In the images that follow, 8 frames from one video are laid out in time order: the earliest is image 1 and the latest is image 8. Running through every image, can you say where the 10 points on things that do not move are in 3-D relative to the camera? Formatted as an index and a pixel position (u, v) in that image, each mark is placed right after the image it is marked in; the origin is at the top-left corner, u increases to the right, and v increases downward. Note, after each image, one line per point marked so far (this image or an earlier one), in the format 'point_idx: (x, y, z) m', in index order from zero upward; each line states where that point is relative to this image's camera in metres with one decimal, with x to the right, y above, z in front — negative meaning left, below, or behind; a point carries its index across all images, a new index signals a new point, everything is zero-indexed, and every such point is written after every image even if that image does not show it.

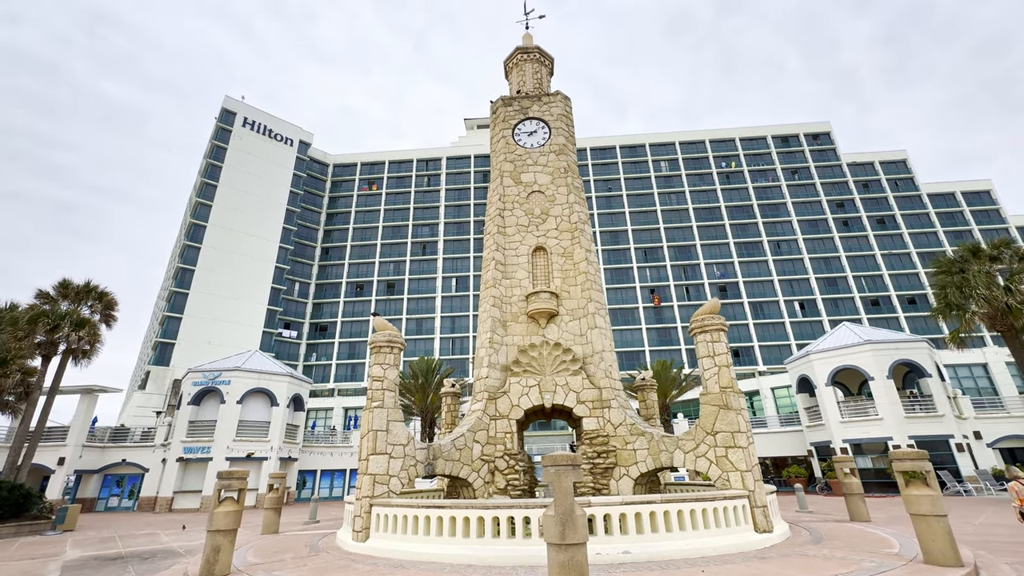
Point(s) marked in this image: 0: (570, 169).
0: (+1.9, +3.9, +15.0) m
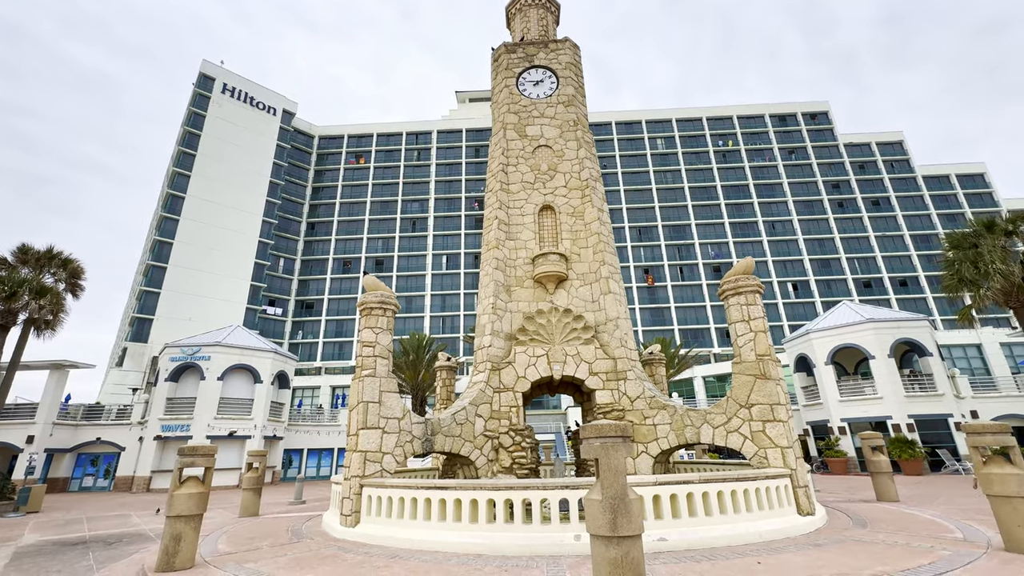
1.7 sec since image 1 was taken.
0: (+2.1, +5.0, +13.6) m
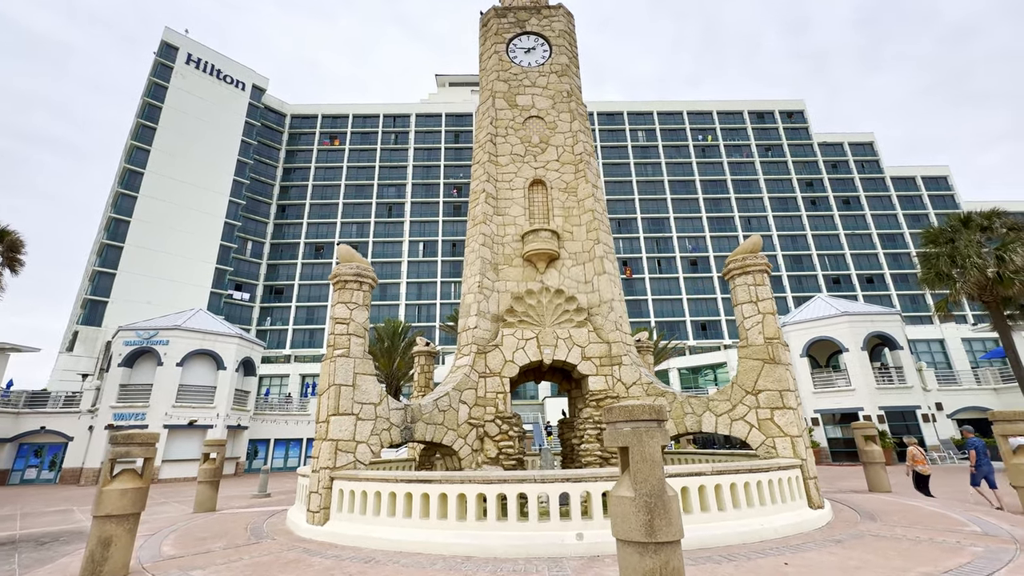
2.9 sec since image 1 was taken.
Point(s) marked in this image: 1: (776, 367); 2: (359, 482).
0: (+1.8, +5.5, +12.8) m
1: (+4.6, -1.4, +7.8) m
2: (-2.3, -2.9, +6.7) m
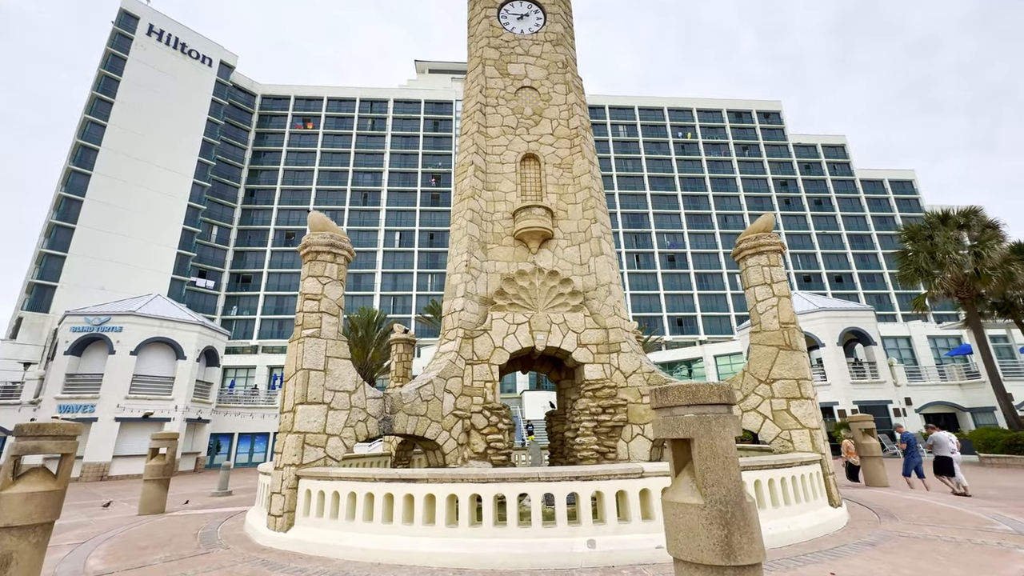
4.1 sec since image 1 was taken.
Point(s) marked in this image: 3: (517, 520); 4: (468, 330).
0: (+1.5, +6.0, +12.0) m
1: (+4.5, -1.1, +7.2) m
2: (-2.3, -2.5, +5.7) m
3: (+0.1, -2.6, +4.9) m
4: (-0.9, -0.8, +9.1) m
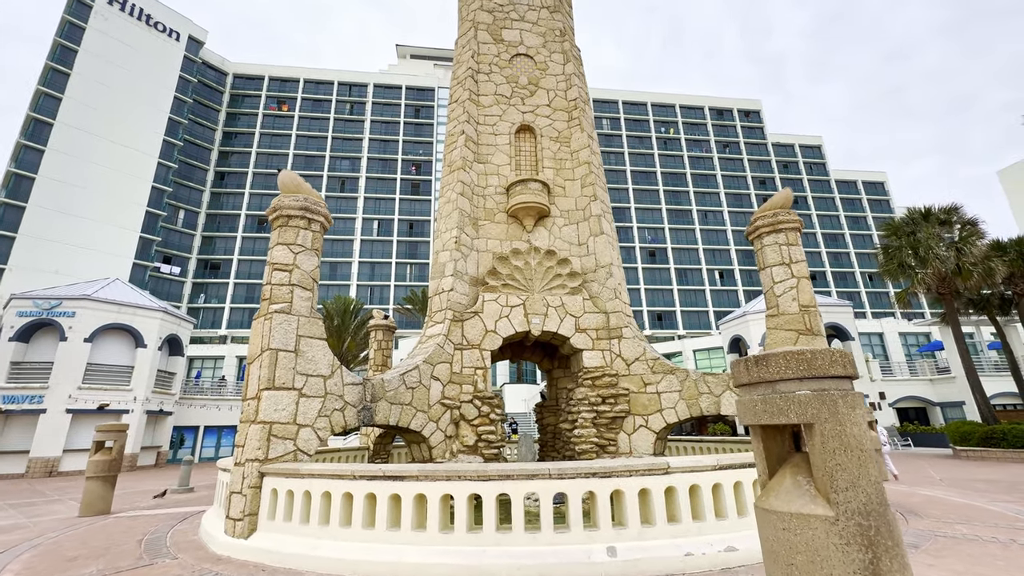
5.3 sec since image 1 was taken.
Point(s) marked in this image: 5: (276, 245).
0: (+1.4, +6.4, +11.2) m
1: (+4.4, -0.8, +6.6) m
2: (-2.3, -2.1, +4.9) m
3: (+0.1, -2.2, +4.2) m
4: (-1.0, -0.4, +8.3) m
5: (-3.2, +0.6, +6.2) m
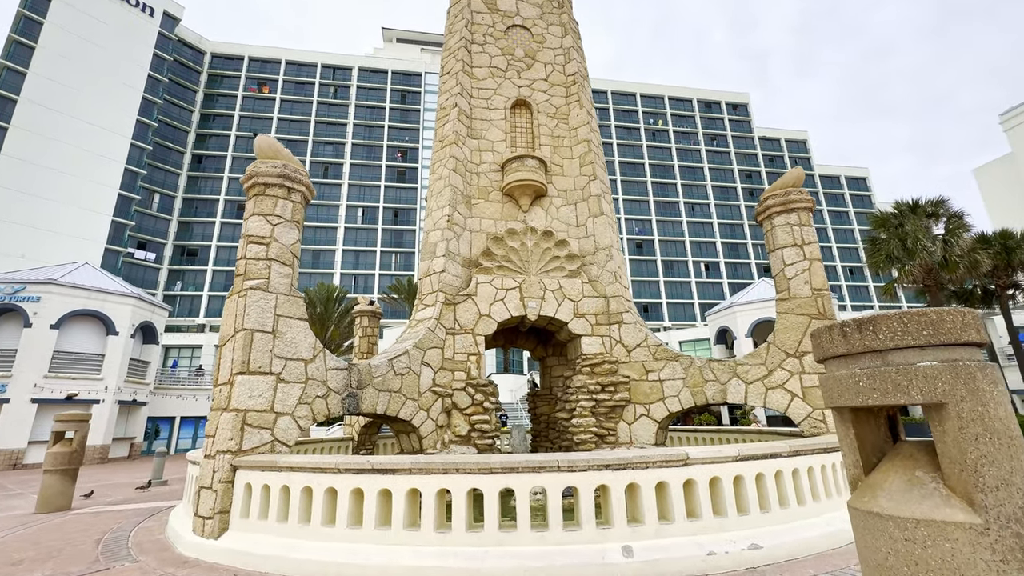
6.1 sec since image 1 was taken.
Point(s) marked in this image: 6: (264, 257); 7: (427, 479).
0: (+1.3, +6.7, +10.7) m
1: (+4.4, -0.5, +6.3) m
2: (-2.3, -1.8, +4.4) m
3: (+0.1, -2.0, +3.8) m
4: (-1.1, -0.1, +7.8) m
5: (-3.2, +0.9, +5.6) m
6: (-3.0, +0.4, +5.5) m
7: (-0.8, -1.7, +3.9) m
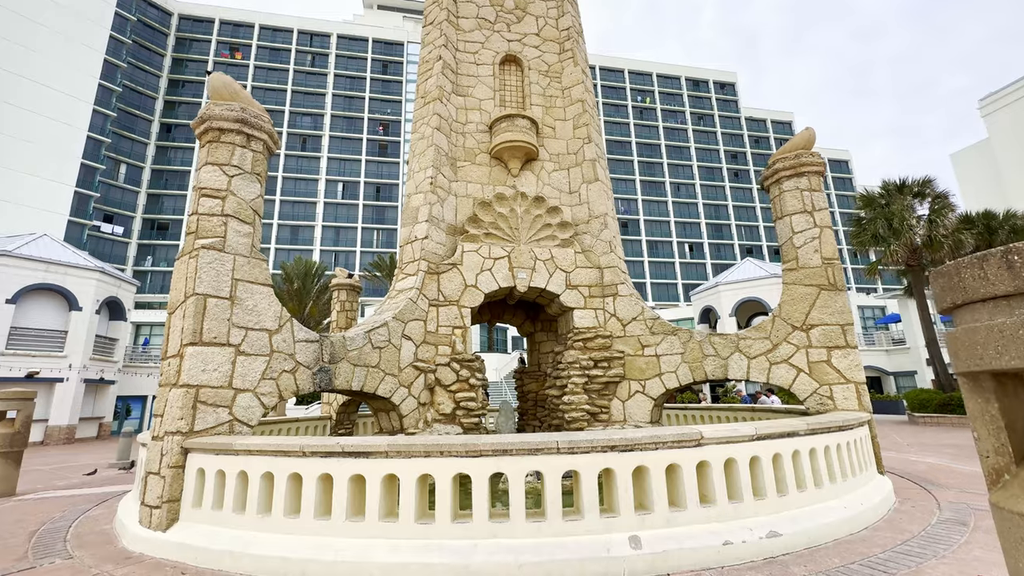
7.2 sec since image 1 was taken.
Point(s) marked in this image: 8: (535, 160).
0: (+1.0, +7.3, +9.9) m
1: (+4.3, -0.1, +5.9) m
2: (-2.4, -1.5, +3.8) m
3: (+0.1, -1.7, +3.3) m
4: (-1.3, +0.4, +7.2) m
5: (-3.3, +1.3, +4.9) m
6: (-3.1, +0.8, +4.8) m
7: (-0.8, -1.3, +3.4) m
8: (+0.4, +2.4, +8.3) m
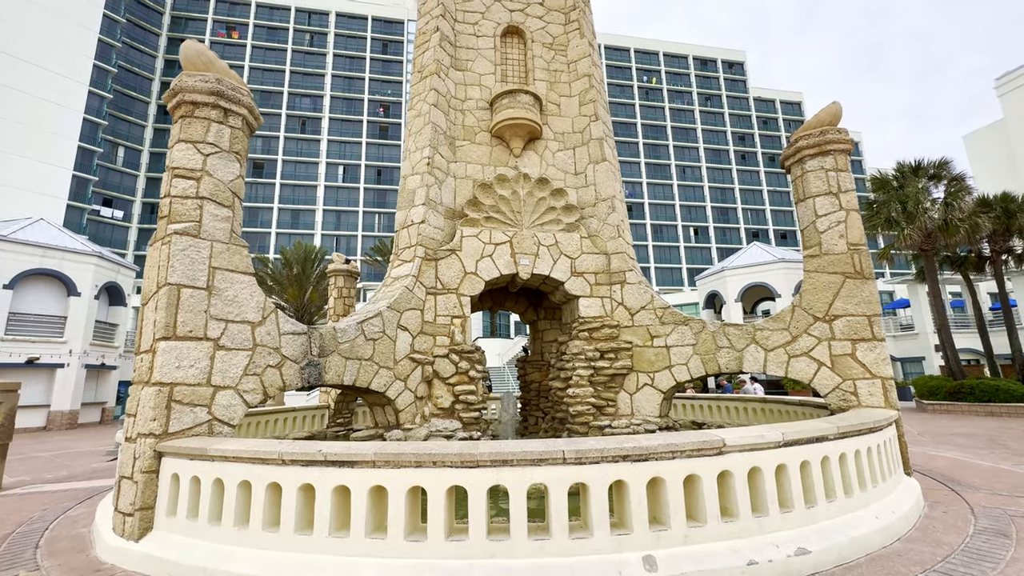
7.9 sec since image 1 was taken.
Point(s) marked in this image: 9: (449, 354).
0: (+1.1, +7.6, +9.2) m
1: (+4.3, 0.0, +5.5) m
2: (-2.3, -1.4, +3.5) m
3: (+0.1, -1.6, +3.0) m
4: (-1.2, +0.6, +6.8) m
5: (-3.3, +1.4, +4.5) m
6: (-3.1, +0.9, +4.4) m
7: (-0.8, -1.3, +3.1) m
8: (+0.5, +2.6, +7.8) m
9: (-0.9, -1.0, +6.4) m
